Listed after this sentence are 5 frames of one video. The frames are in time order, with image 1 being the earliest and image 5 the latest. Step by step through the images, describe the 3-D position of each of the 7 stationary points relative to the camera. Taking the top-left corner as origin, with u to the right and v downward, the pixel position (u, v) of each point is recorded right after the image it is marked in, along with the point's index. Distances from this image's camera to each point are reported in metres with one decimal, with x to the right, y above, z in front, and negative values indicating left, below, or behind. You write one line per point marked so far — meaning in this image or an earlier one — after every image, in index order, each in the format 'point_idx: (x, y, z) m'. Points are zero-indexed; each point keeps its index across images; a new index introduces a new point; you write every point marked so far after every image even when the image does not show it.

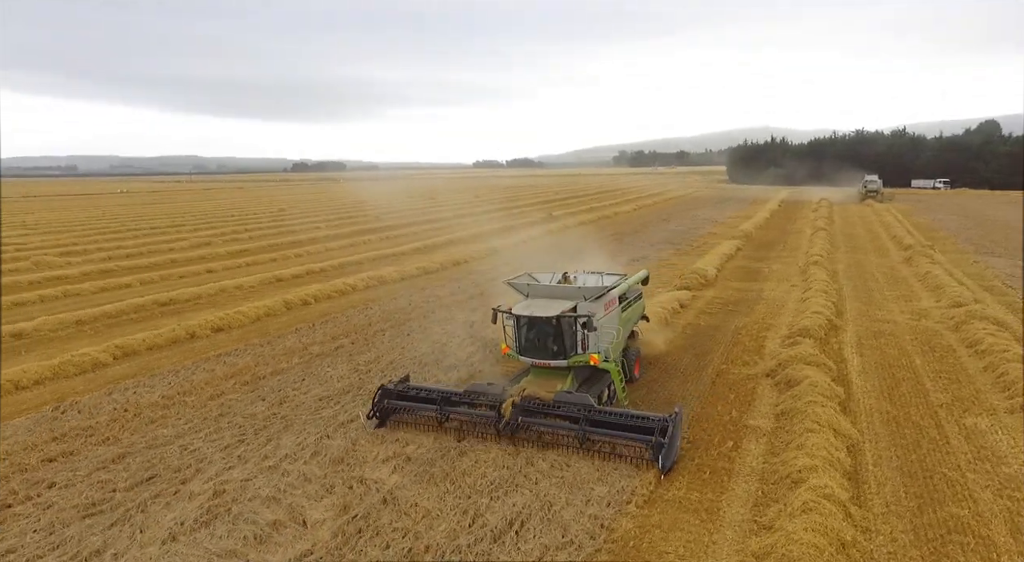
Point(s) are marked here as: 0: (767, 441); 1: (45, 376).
0: (+3.0, -1.8, +7.3) m
1: (-9.5, -1.9, +12.9) m
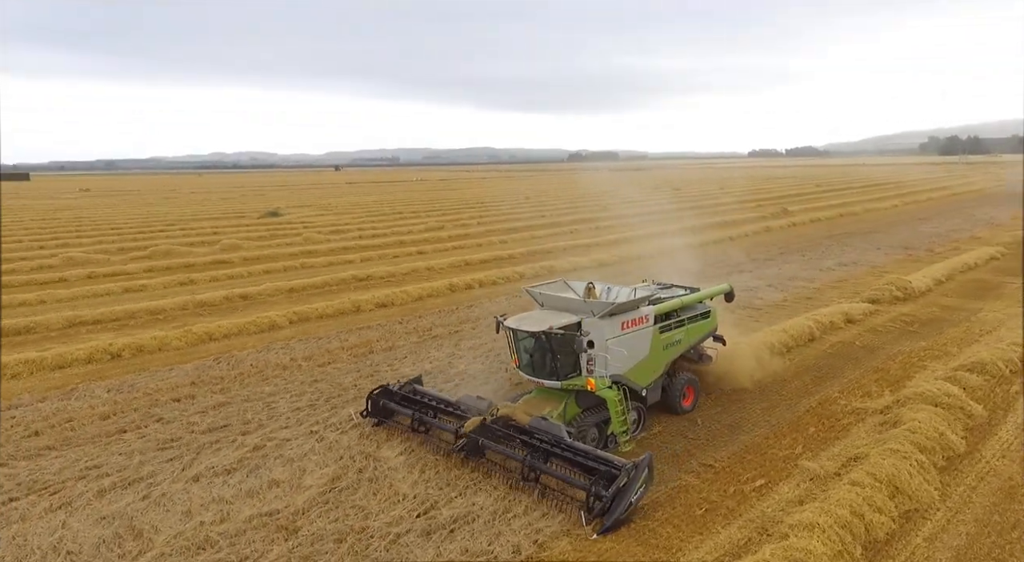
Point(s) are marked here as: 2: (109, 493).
0: (+2.9, -2.0, +6.1) m
1: (-6.9, -1.2, +15.7) m
2: (-4.1, -2.1, +6.3) m
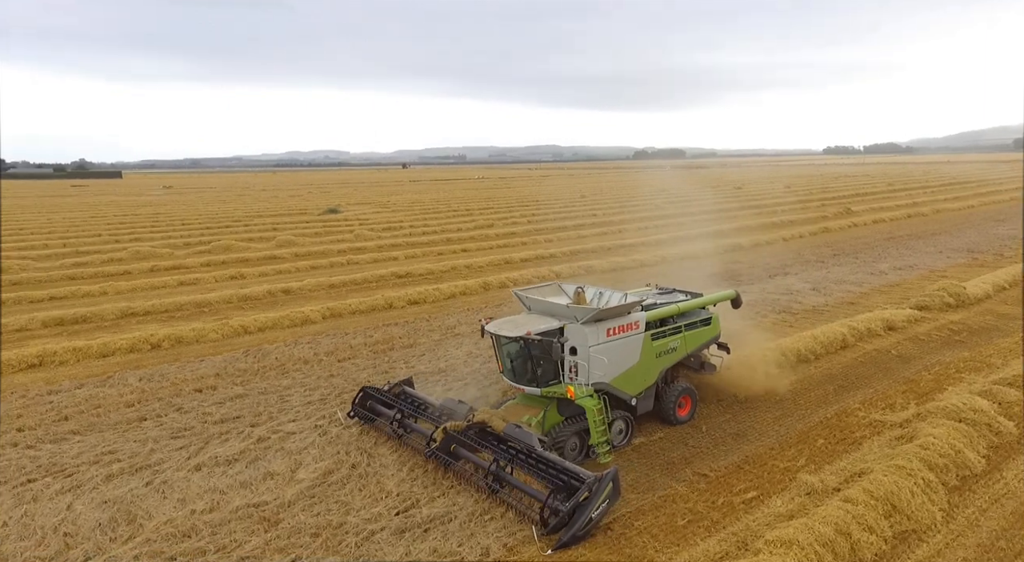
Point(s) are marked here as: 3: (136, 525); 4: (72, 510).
0: (+2.7, -2.1, +5.9) m
1: (-6.3, -1.1, +16.2) m
2: (-4.2, -2.1, +6.7) m
3: (-3.3, -2.2, +5.5) m
4: (-4.2, -2.2, +5.9) m
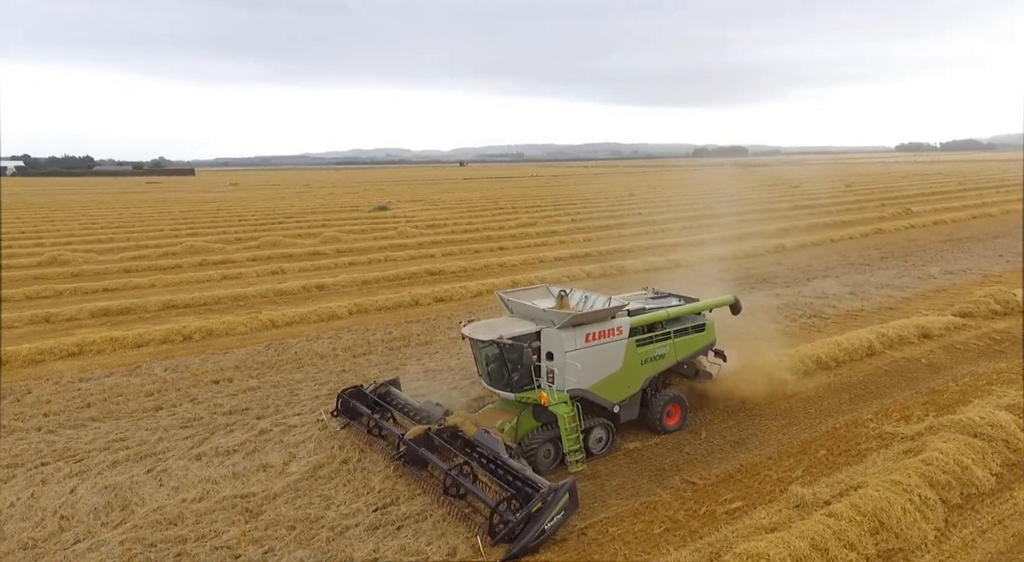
0: (+2.5, -2.1, +5.7) m
1: (-5.8, -1.0, +16.6) m
2: (-4.3, -2.0, +7.0) m
3: (-3.6, -2.1, +5.8) m
4: (-4.4, -2.1, +6.2) m
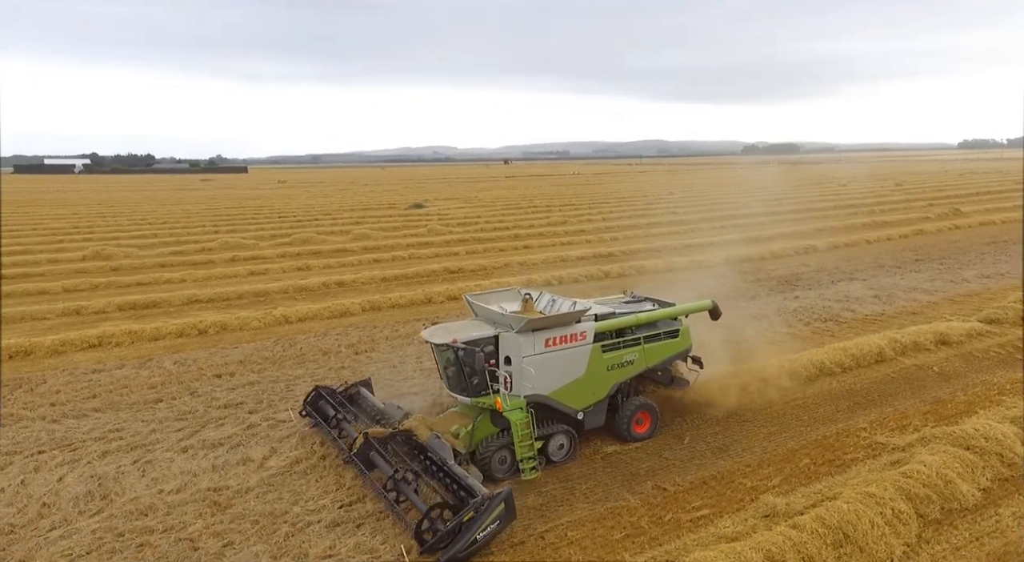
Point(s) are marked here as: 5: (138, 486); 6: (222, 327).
0: (+2.2, -2.2, +5.6) m
1: (-5.5, -0.9, +16.9) m
2: (-4.6, -2.0, +7.2) m
3: (-3.9, -2.1, +6.0) m
4: (-4.7, -2.1, +6.5) m
5: (-3.8, -2.1, +6.4) m
6: (-7.3, -1.2, +15.8) m
